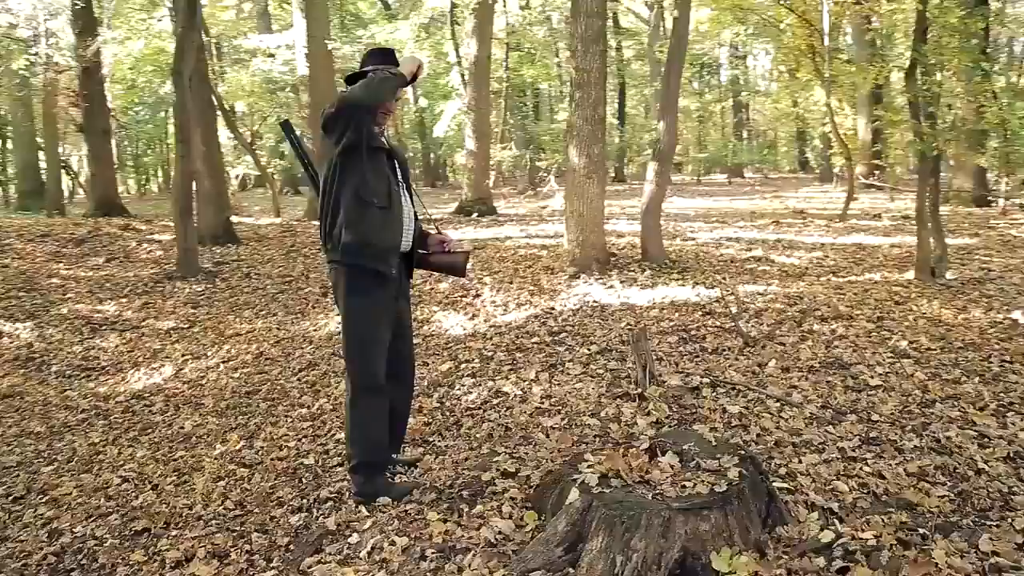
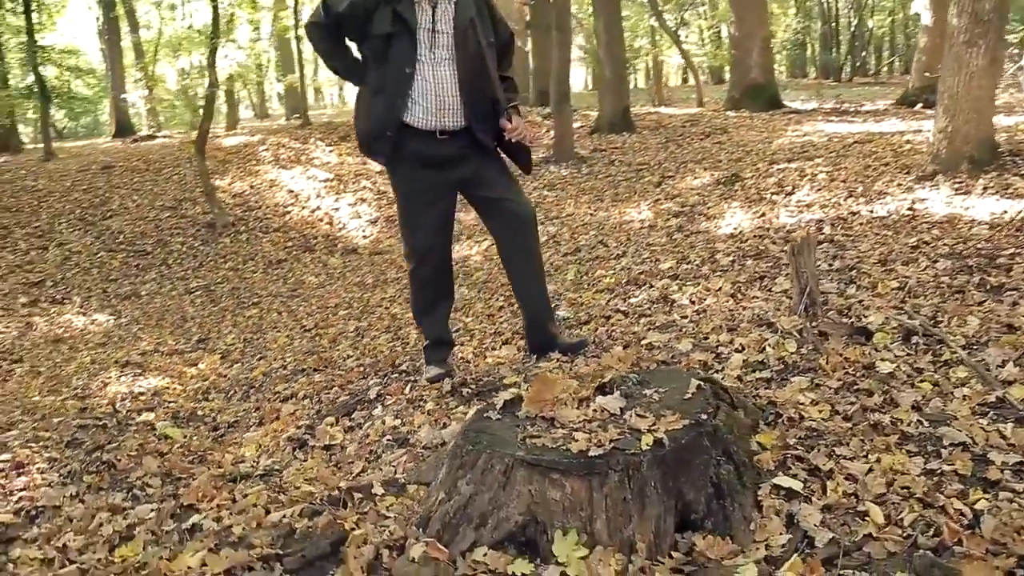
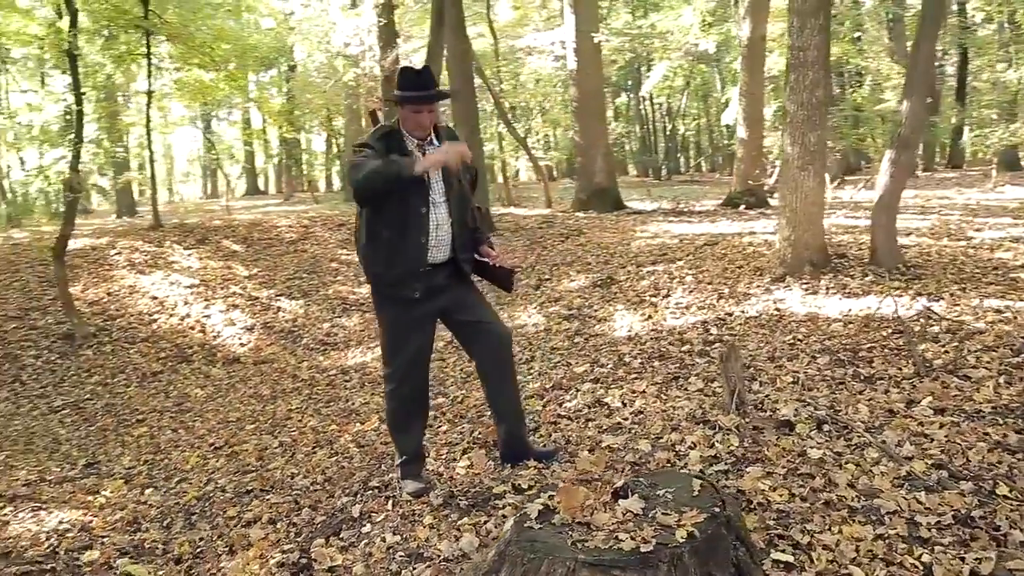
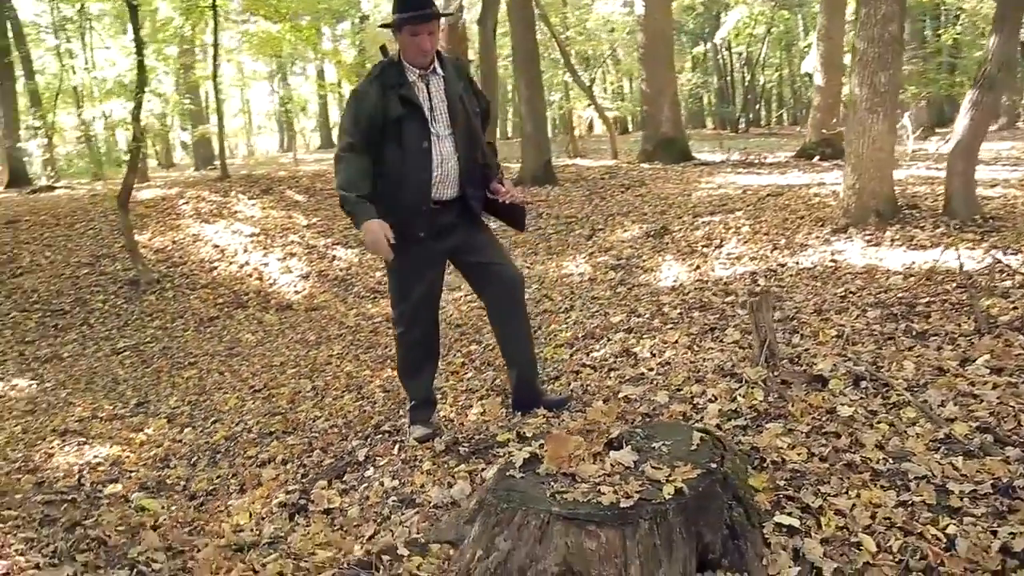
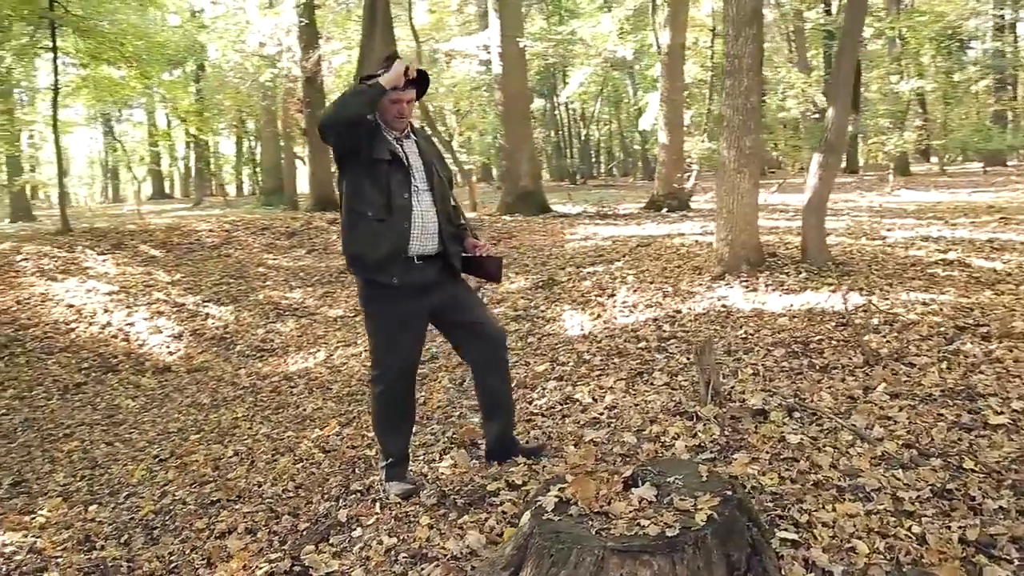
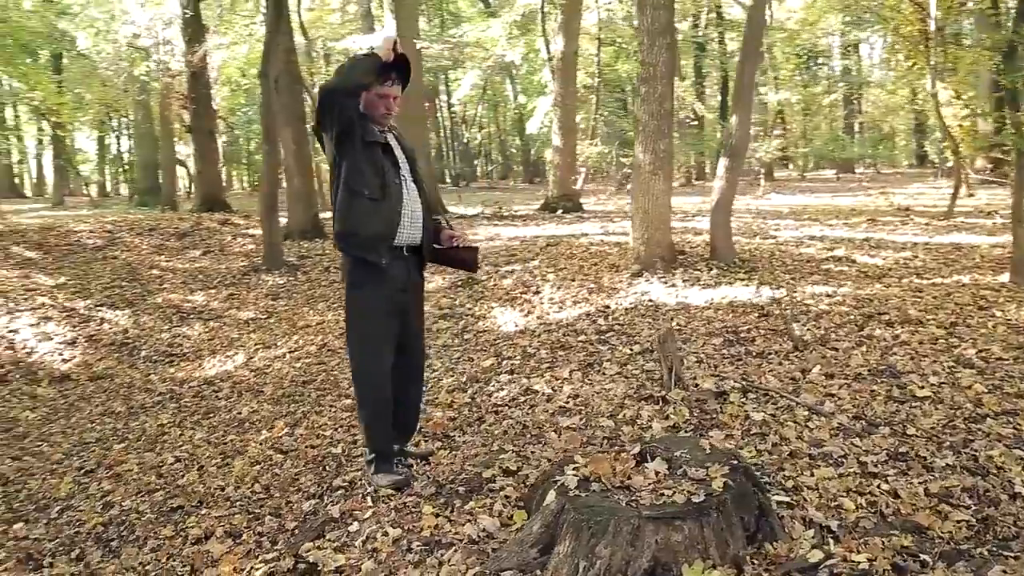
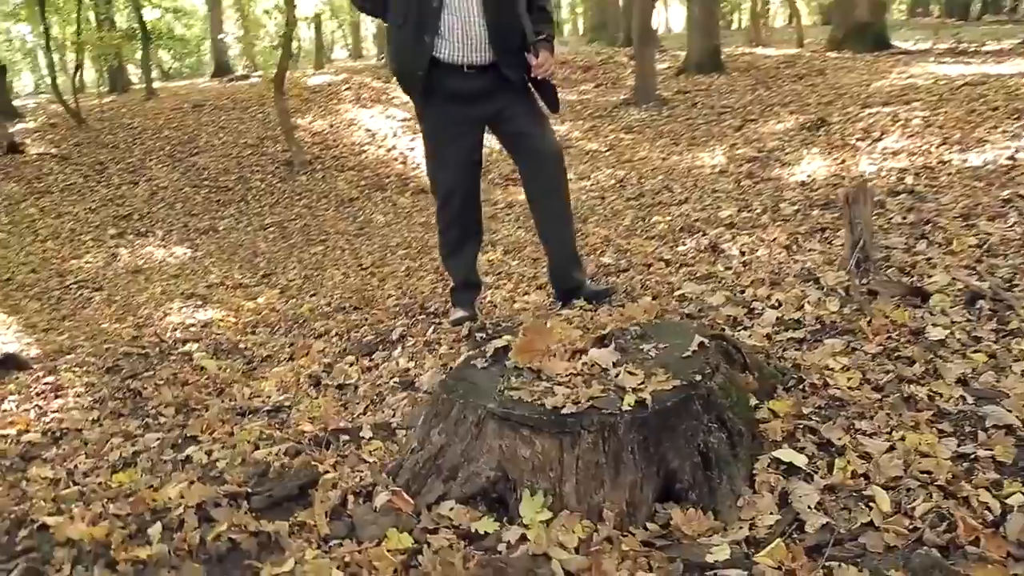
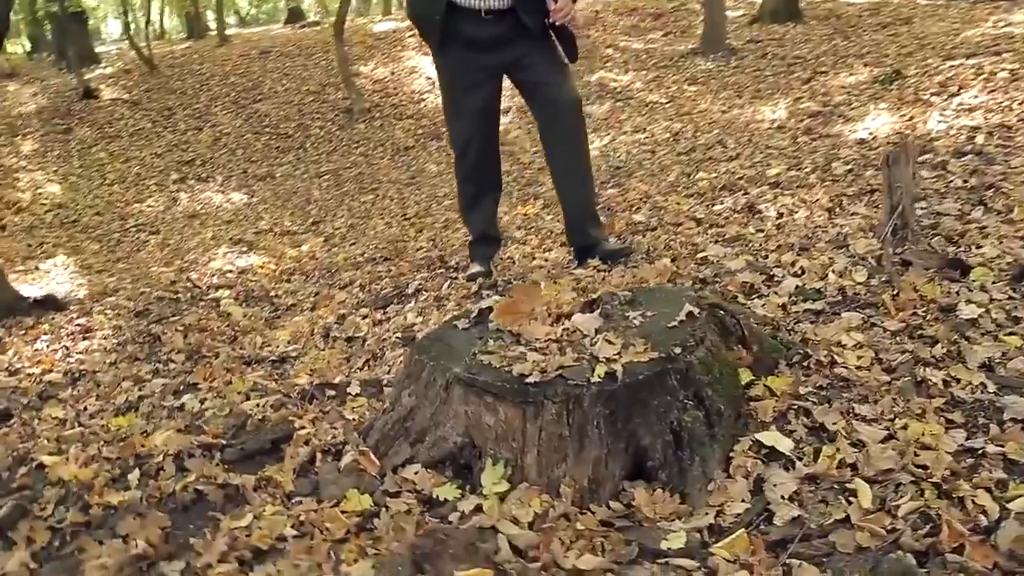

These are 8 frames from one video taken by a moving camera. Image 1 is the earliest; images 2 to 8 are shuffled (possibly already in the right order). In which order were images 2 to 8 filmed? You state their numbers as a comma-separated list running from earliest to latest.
6, 5, 3, 4, 2, 7, 8
